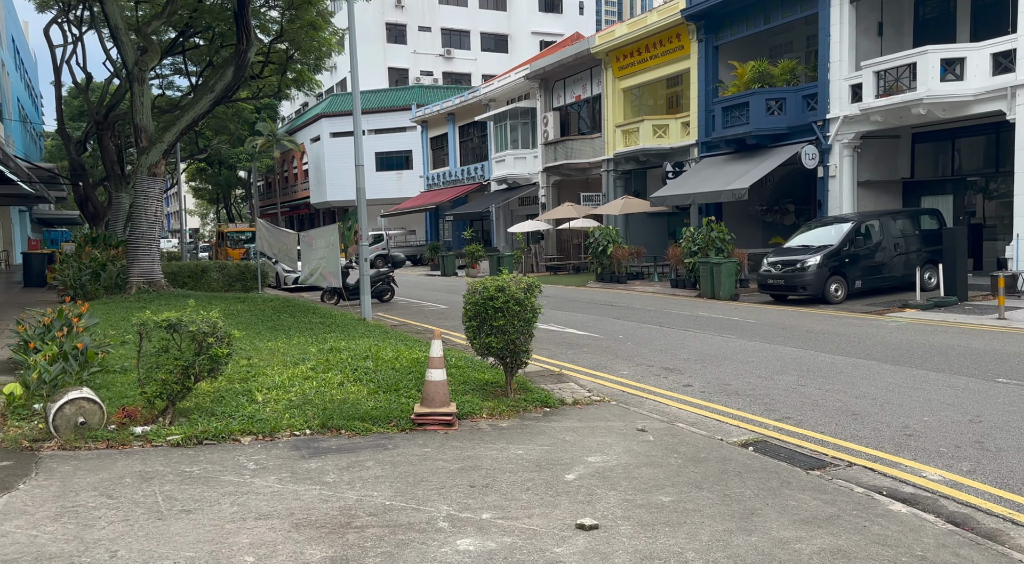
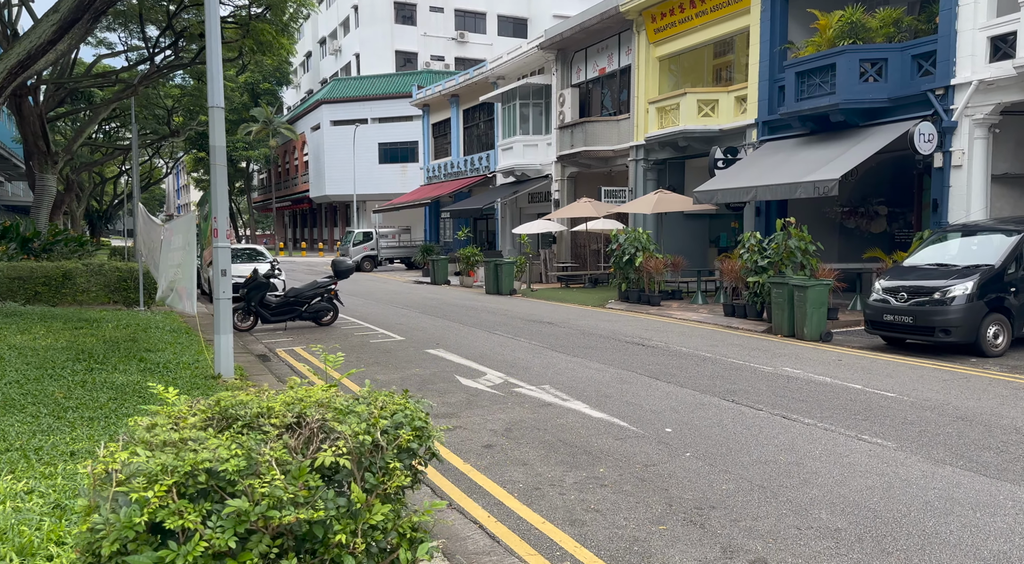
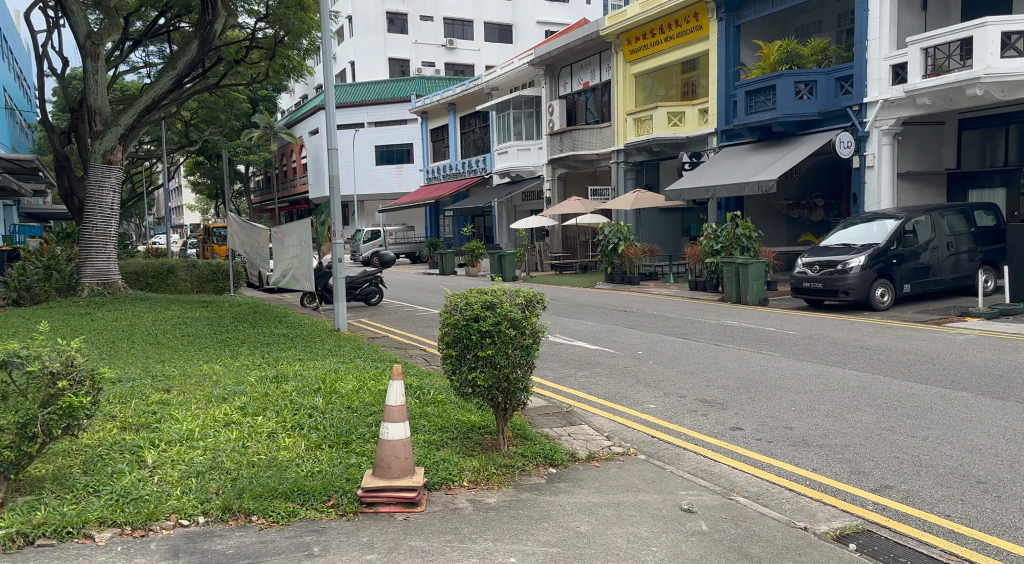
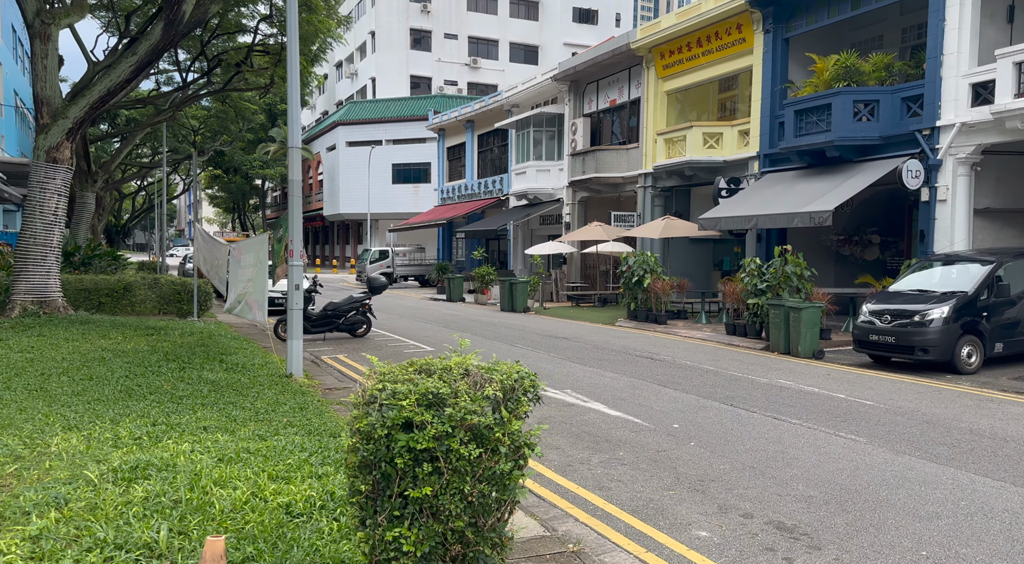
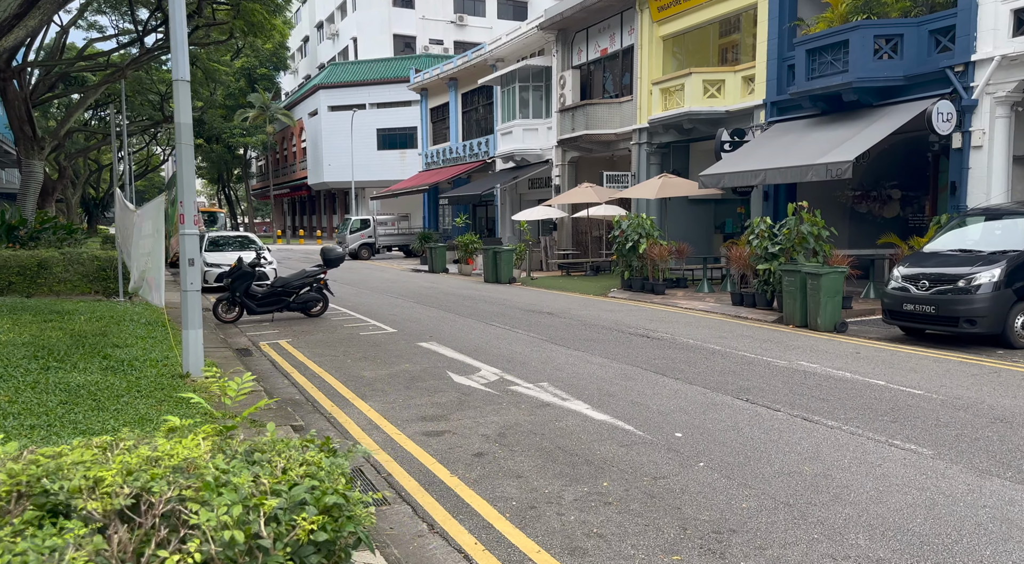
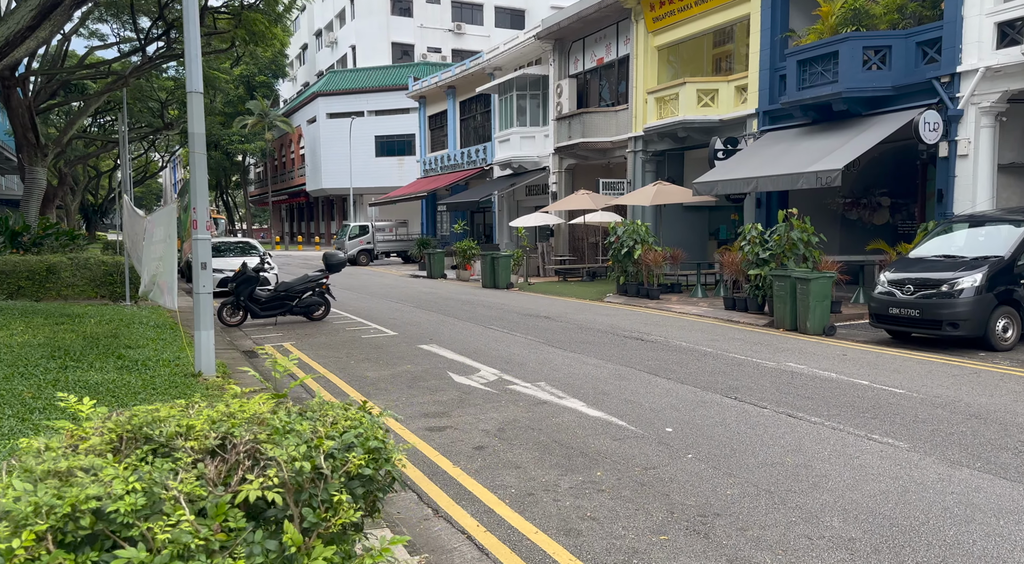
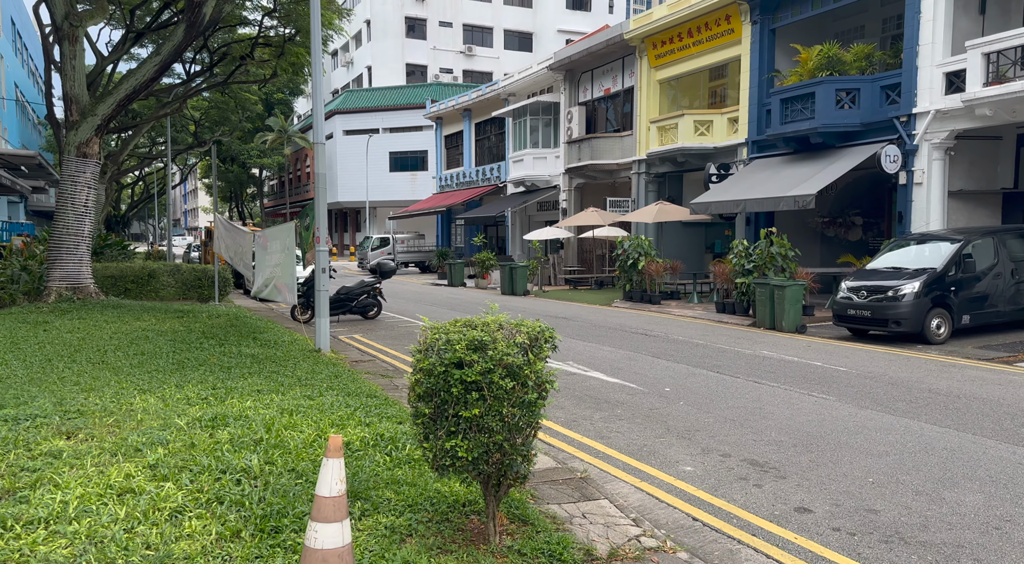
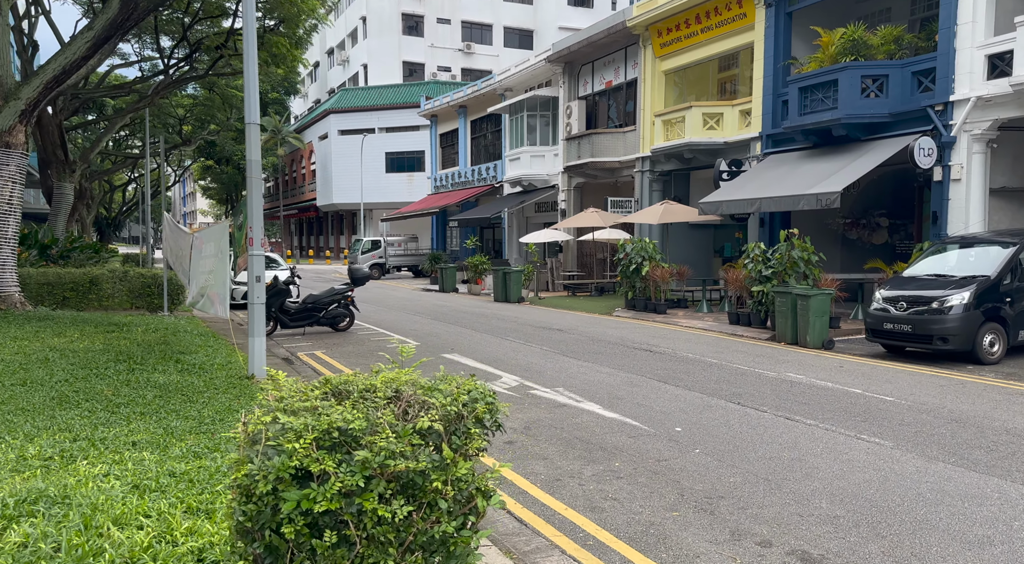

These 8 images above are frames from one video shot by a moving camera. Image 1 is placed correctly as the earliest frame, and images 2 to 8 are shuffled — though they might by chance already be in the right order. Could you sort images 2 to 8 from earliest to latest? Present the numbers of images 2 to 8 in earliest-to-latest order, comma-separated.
3, 7, 4, 8, 2, 6, 5
